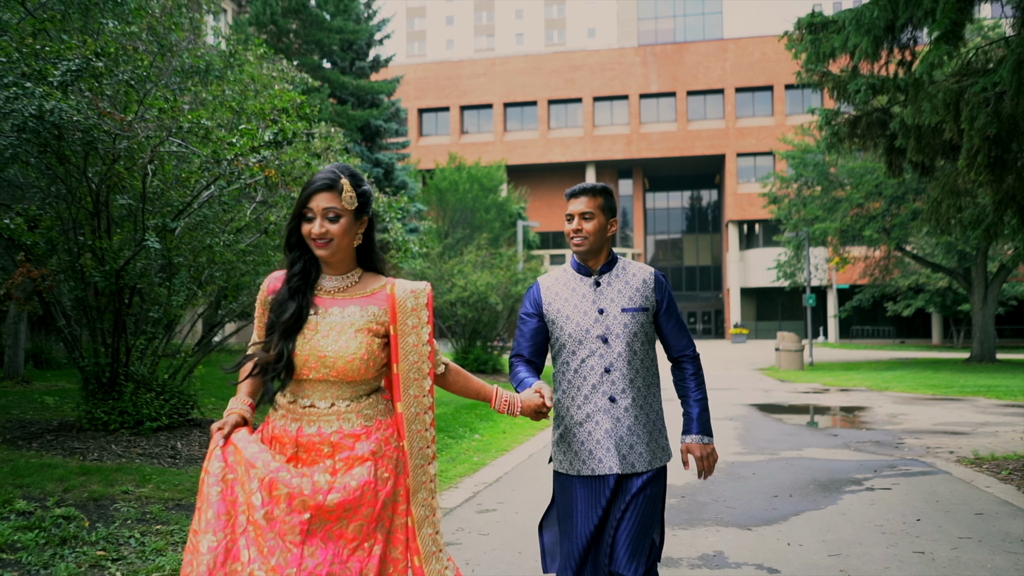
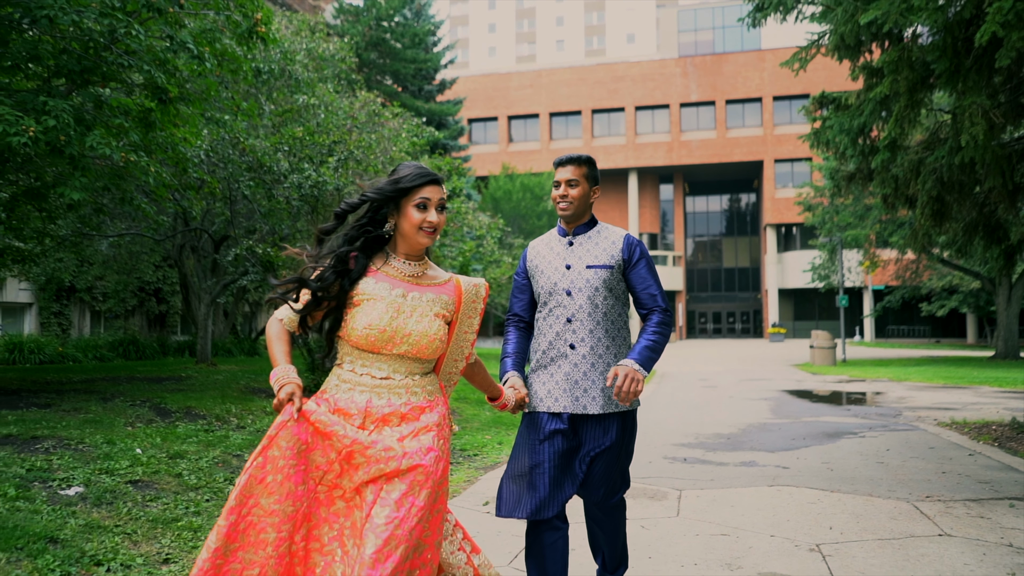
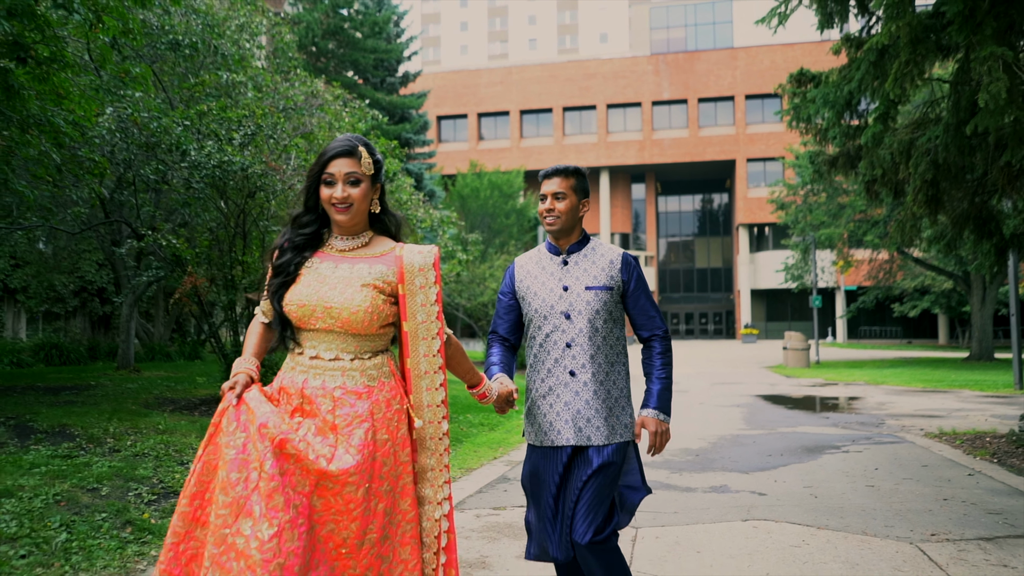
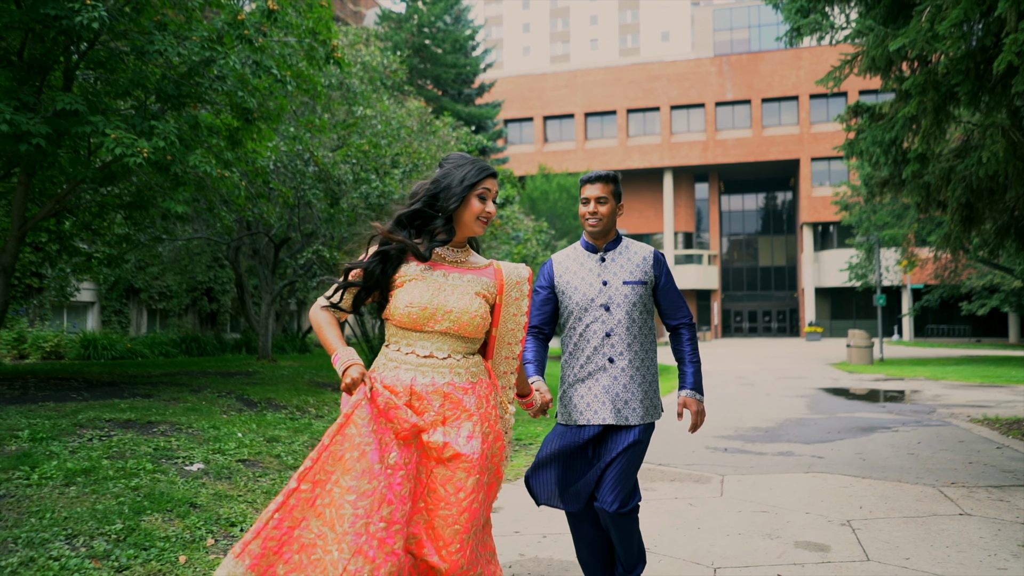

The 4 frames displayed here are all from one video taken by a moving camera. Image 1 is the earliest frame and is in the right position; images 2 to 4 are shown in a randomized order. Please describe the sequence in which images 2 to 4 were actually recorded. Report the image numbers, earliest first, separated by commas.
3, 2, 4
